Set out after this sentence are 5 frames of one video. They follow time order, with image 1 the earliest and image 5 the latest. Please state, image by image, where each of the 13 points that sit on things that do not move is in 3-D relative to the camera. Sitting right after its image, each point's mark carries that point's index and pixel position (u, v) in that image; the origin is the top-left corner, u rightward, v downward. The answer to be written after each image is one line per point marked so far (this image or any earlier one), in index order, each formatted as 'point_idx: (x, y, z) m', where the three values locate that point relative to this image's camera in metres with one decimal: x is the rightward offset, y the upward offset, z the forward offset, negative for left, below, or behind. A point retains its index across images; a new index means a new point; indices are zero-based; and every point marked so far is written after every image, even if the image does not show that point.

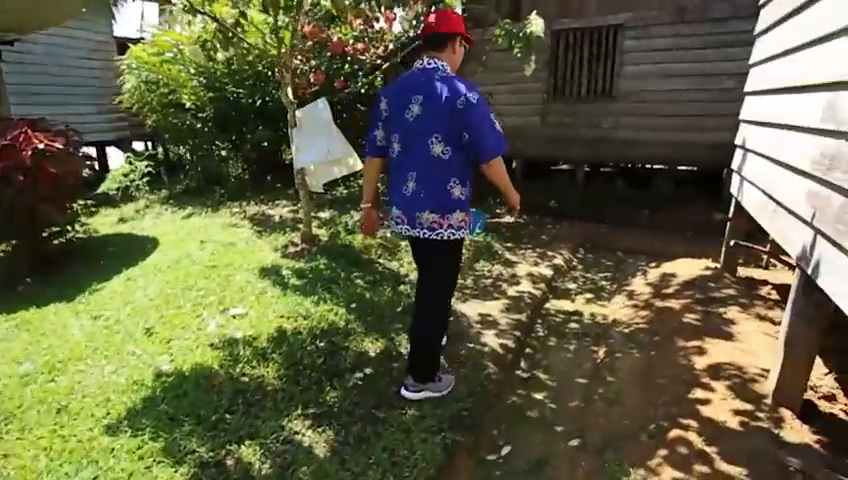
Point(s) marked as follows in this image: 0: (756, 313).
0: (+3.2, -0.7, +4.5) m
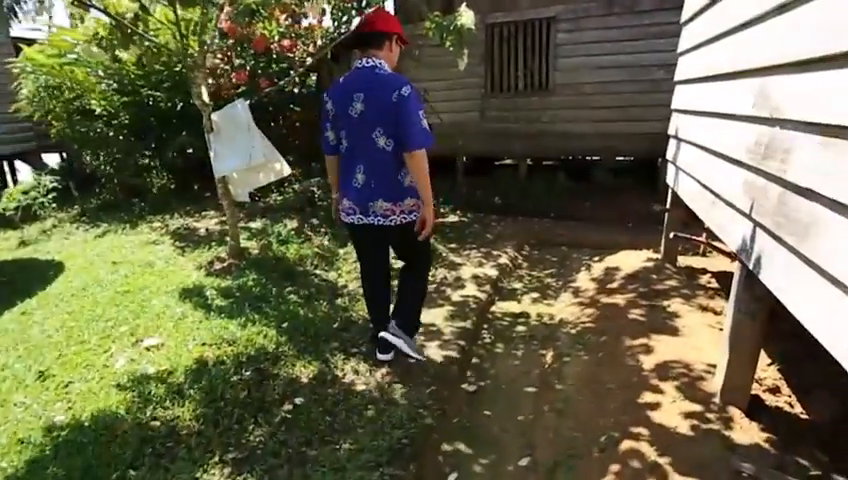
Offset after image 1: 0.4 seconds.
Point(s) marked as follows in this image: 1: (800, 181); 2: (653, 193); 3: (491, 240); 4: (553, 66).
0: (+2.6, -0.6, +4.4) m
1: (+1.7, +0.3, +2.1) m
2: (+4.4, +0.9, +9.0) m
3: (+1.0, 0.0, +7.1) m
4: (+2.5, +3.4, +9.0) m
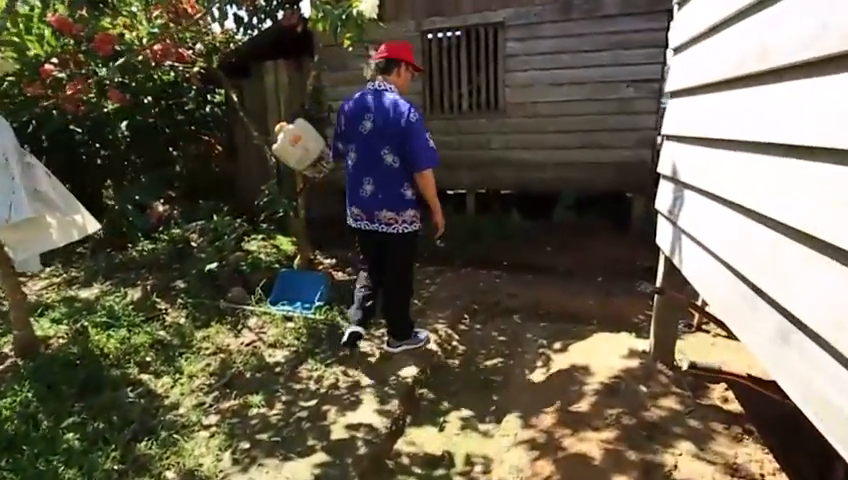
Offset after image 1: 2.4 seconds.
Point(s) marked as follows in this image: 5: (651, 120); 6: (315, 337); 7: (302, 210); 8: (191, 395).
0: (+1.7, -1.3, +2.6) m
1: (+0.9, -0.3, +0.3) m
2: (+3.2, +0.1, +7.4) m
3: (-0.1, -0.8, +5.3) m
4: (+1.3, +2.5, +7.4) m
5: (+3.4, +1.8, +6.9) m
6: (-1.1, -1.0, +4.6) m
7: (-1.5, +0.4, +5.6) m
8: (-1.9, -1.2, +3.7) m
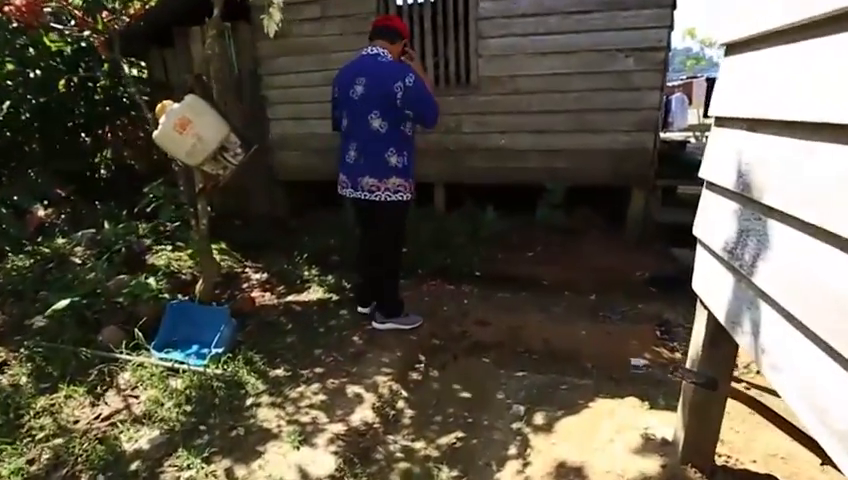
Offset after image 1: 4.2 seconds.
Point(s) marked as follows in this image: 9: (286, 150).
0: (+1.3, -1.5, +1.4) m
1: (+0.5, -0.6, -1.0) m
2: (+2.6, +0.1, +6.2) m
3: (-0.6, -0.9, +4.0) m
4: (+0.6, +2.5, +6.0) m
5: (+2.8, +1.7, +5.6) m
6: (-1.6, -1.2, +3.3) m
7: (-2.0, +0.2, +4.2) m
8: (-2.3, -1.5, +2.4) m
9: (-2.1, +1.4, +7.2) m
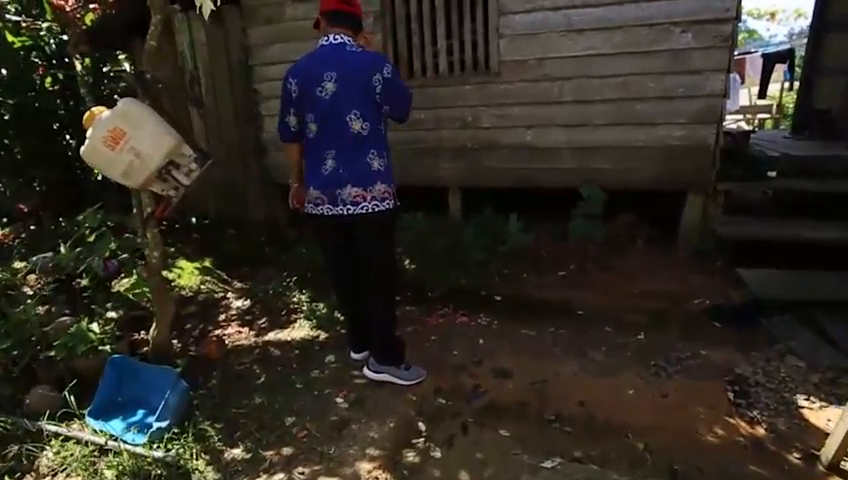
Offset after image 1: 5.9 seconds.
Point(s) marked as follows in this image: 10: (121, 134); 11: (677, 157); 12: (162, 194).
0: (+1.1, -1.8, +0.5) m
1: (+0.3, -1.1, -1.9) m
2: (+2.7, -0.1, +5.1) m
3: (-0.6, -1.2, +3.2) m
4: (+0.7, +2.3, +5.0) m
5: (+2.9, +1.5, +4.5) m
6: (-1.6, -1.5, +2.5) m
7: (-2.0, -0.1, +3.4) m
8: (-2.4, -1.8, +1.7) m
9: (-1.9, +1.2, +6.4) m
10: (-1.9, +0.7, +3.0) m
11: (+2.6, +0.9, +4.8) m
12: (-1.8, +0.3, +3.2) m
